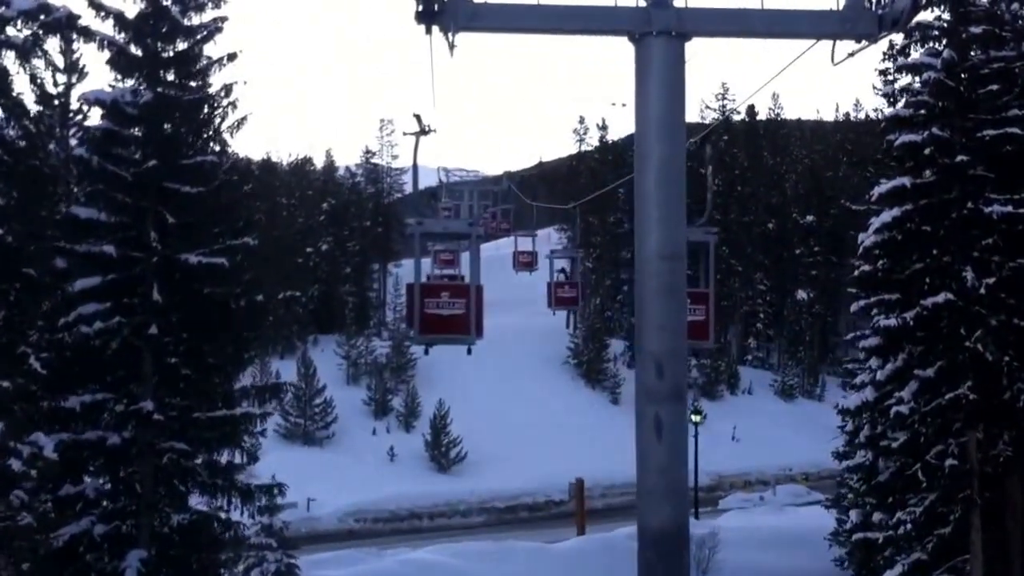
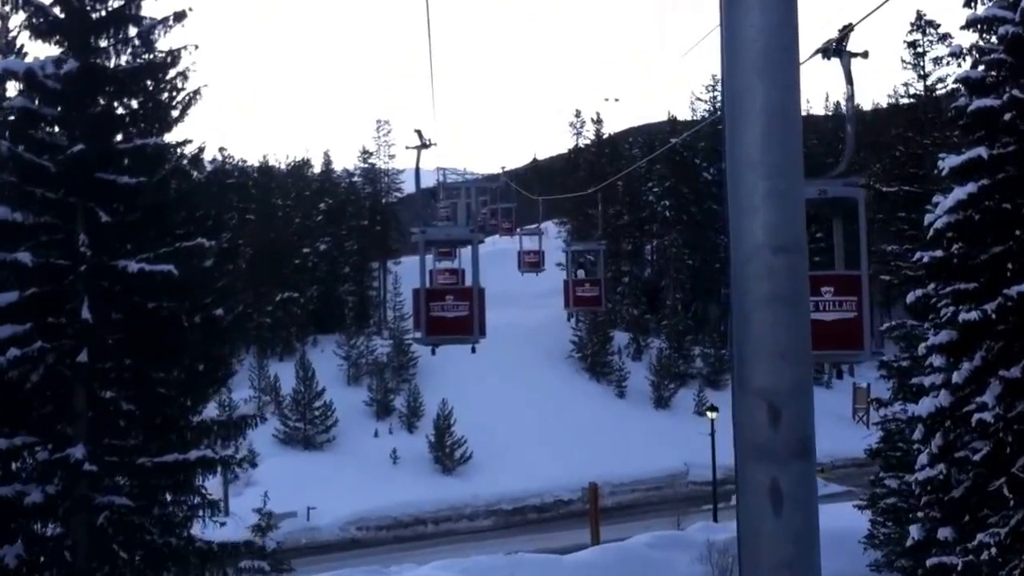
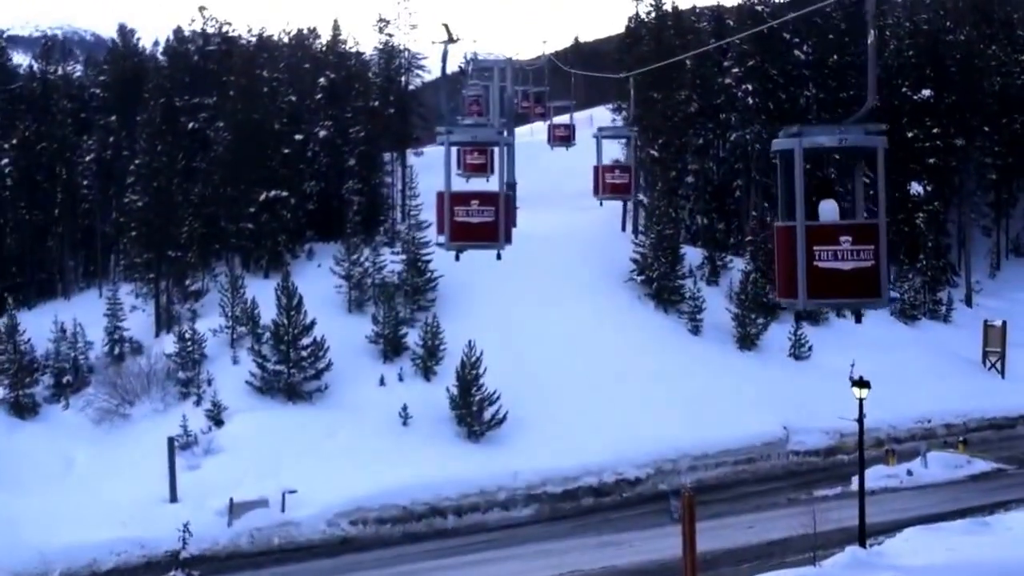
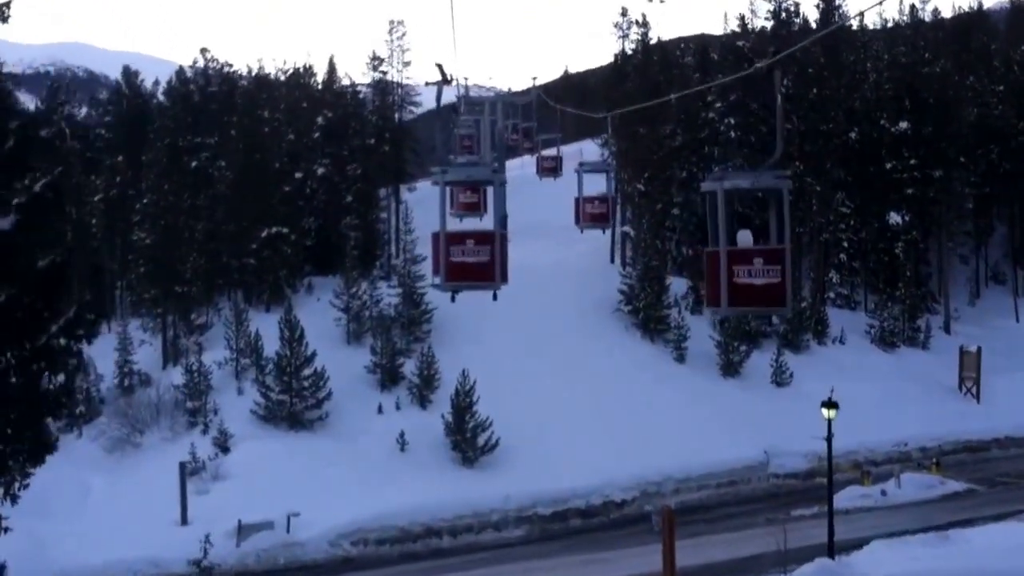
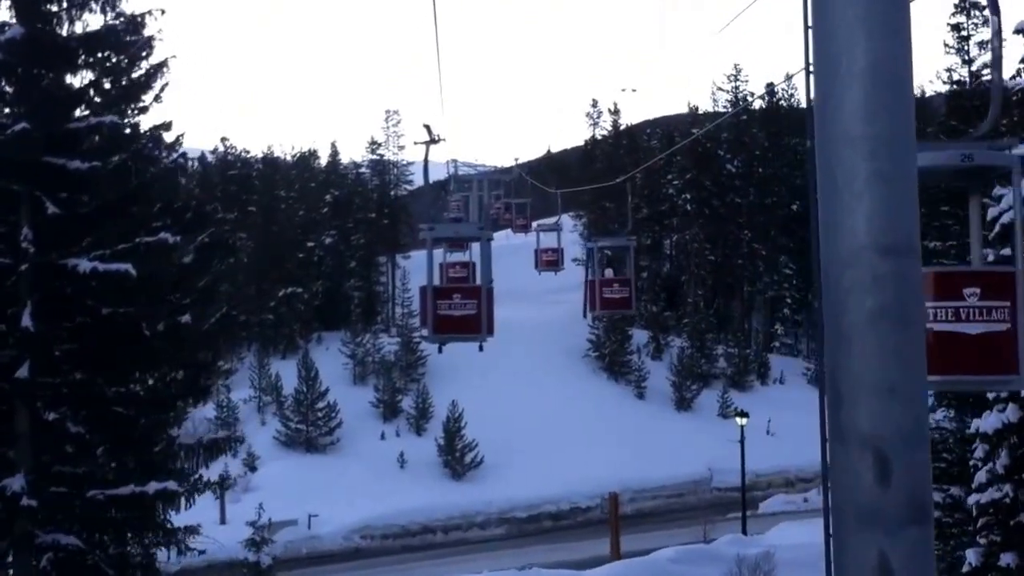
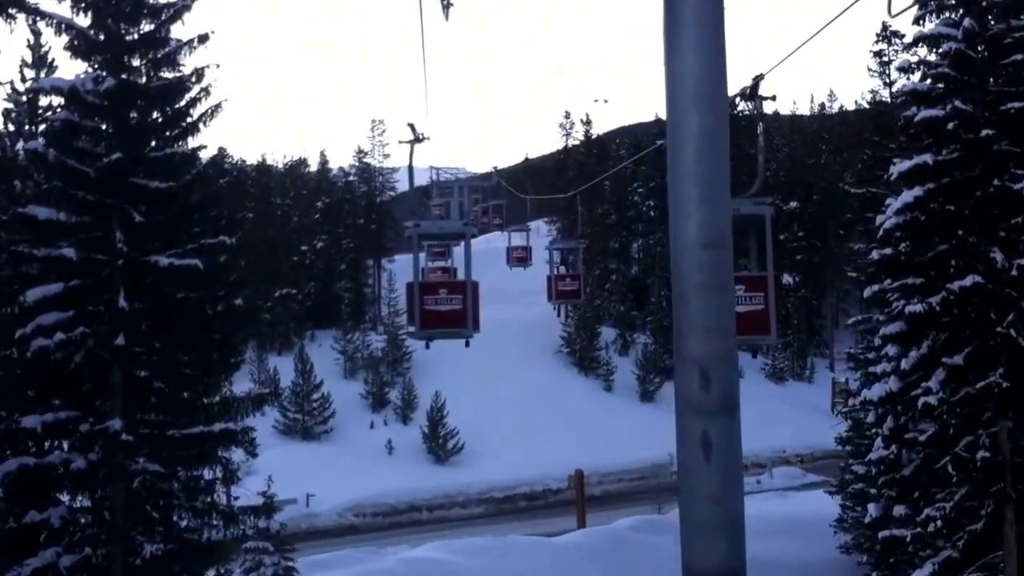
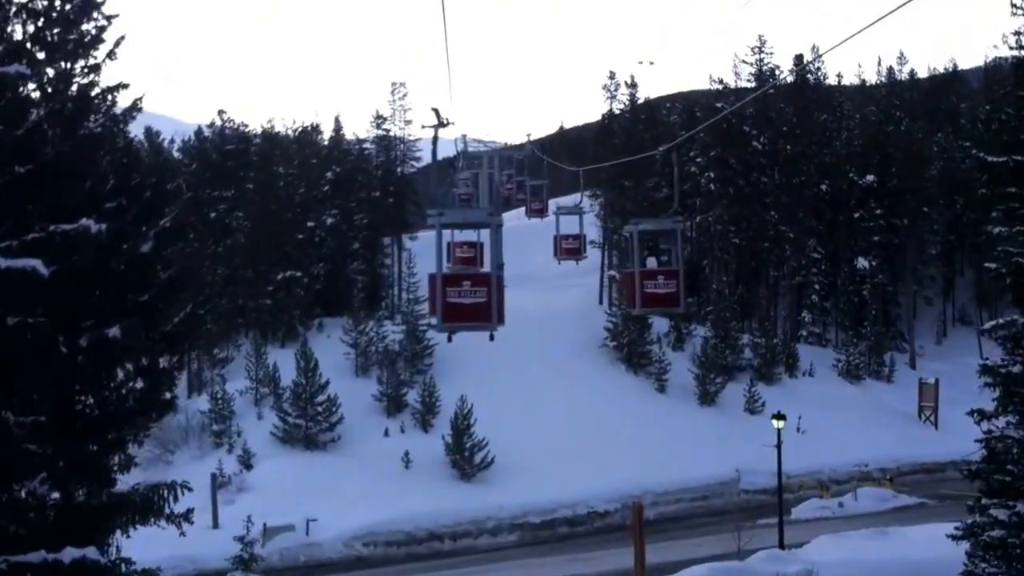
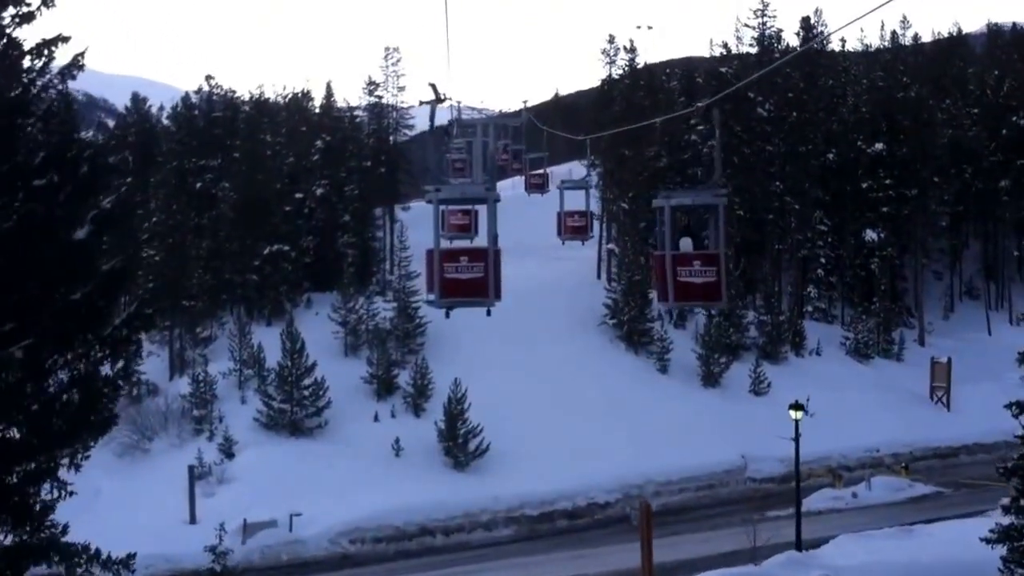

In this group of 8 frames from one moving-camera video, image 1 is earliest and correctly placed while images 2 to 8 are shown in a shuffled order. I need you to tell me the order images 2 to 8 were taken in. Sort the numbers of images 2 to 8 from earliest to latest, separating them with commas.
6, 2, 5, 7, 8, 4, 3
